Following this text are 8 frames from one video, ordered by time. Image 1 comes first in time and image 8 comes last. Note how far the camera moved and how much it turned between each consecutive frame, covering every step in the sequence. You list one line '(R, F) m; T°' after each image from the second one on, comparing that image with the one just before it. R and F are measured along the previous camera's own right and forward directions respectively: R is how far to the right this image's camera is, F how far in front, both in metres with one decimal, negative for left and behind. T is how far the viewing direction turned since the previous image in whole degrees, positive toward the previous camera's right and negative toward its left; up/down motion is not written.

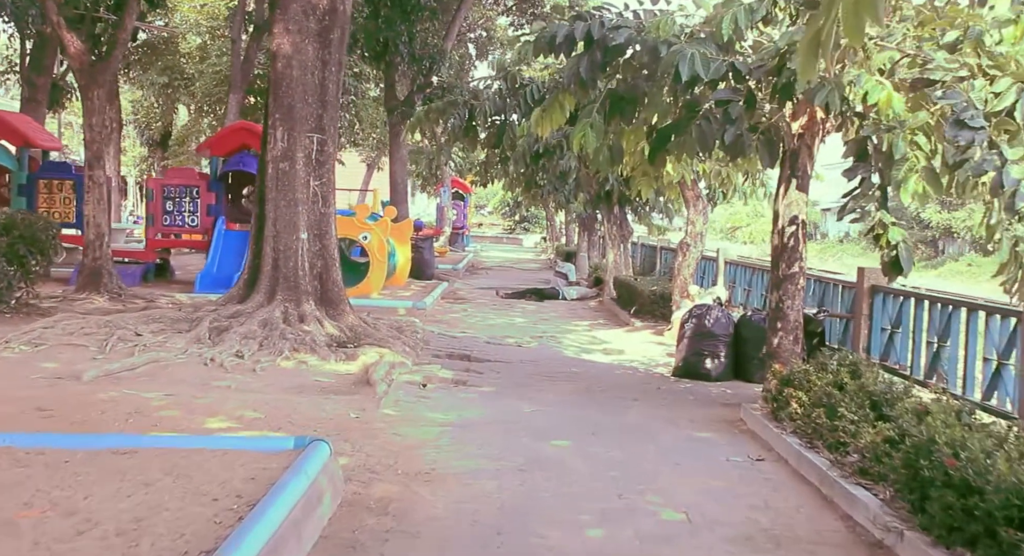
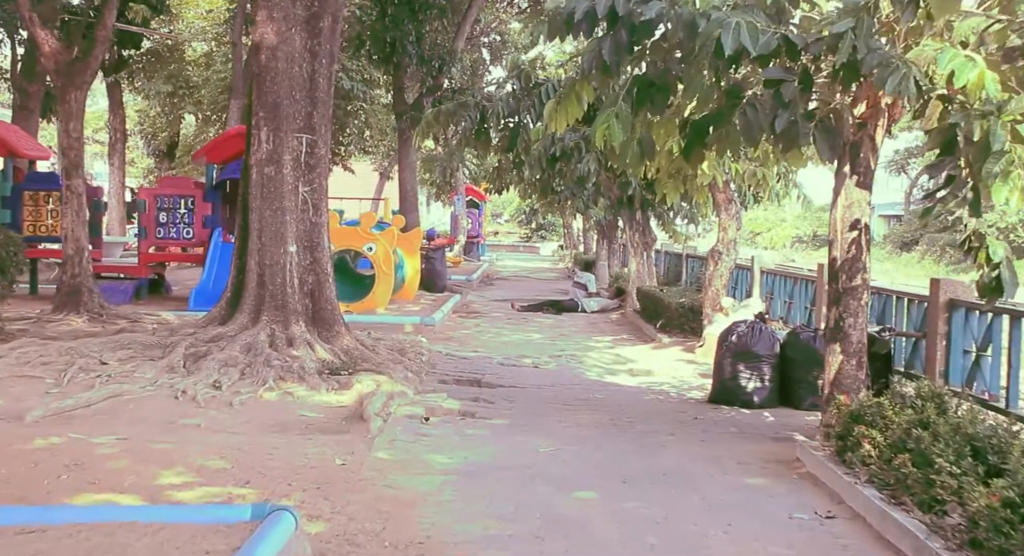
(0.0, +1.0) m; -1°
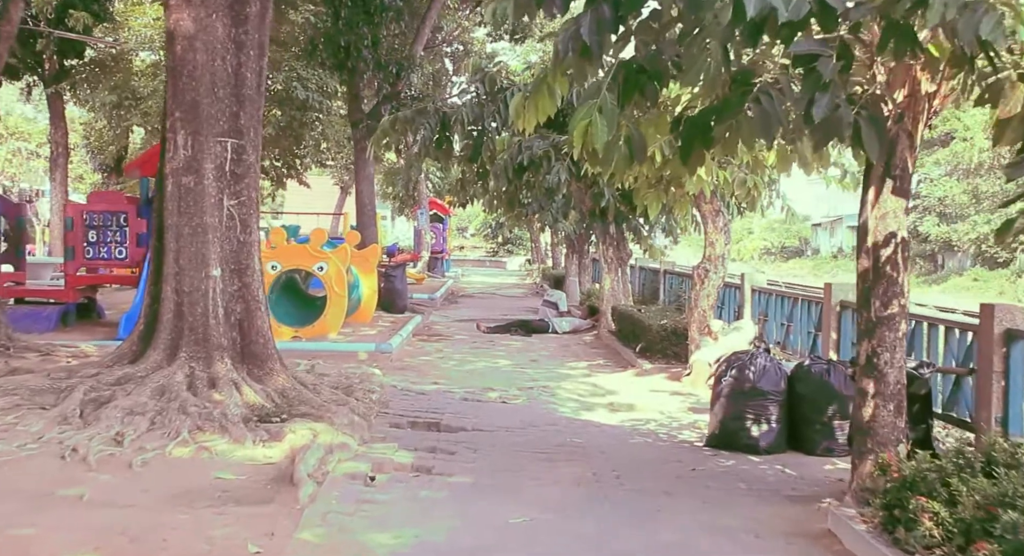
(0.0, +1.1) m; +2°
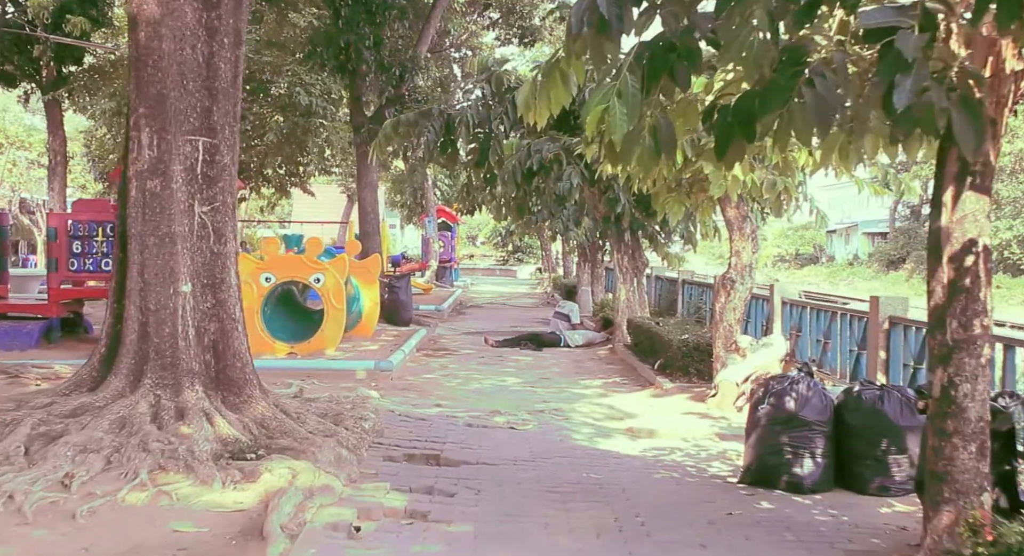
(0.0, +0.8) m; -1°
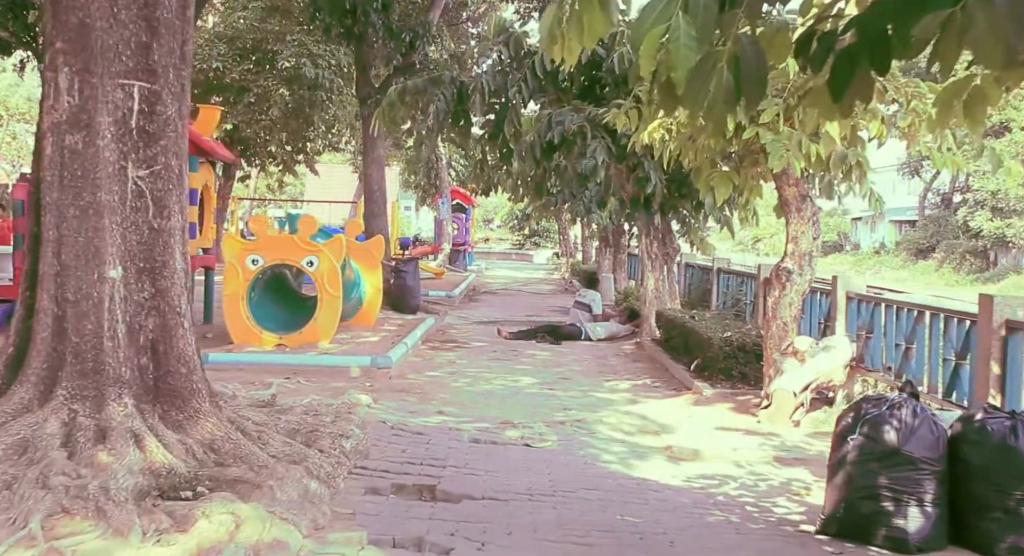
(0.0, +1.3) m; -1°
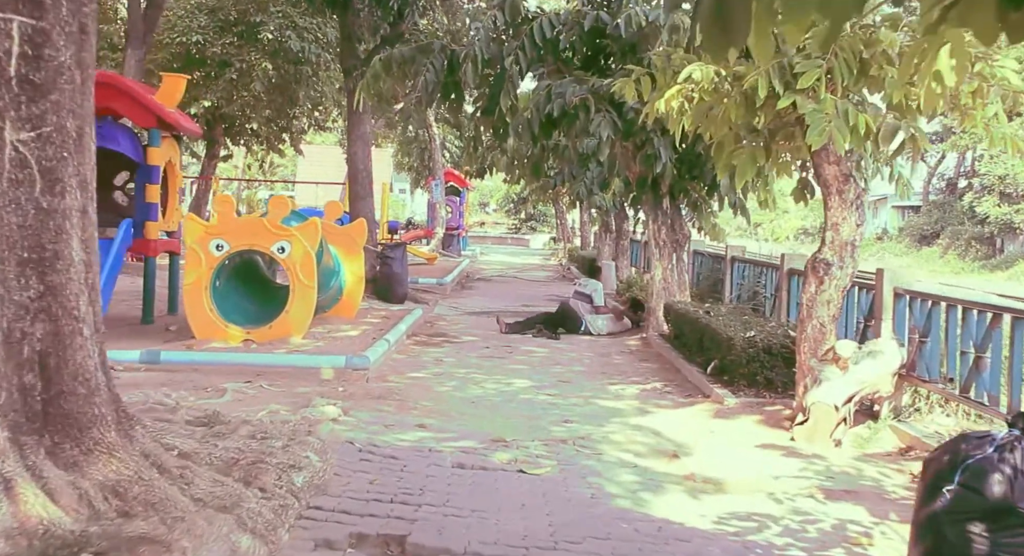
(0.0, +1.1) m; 0°
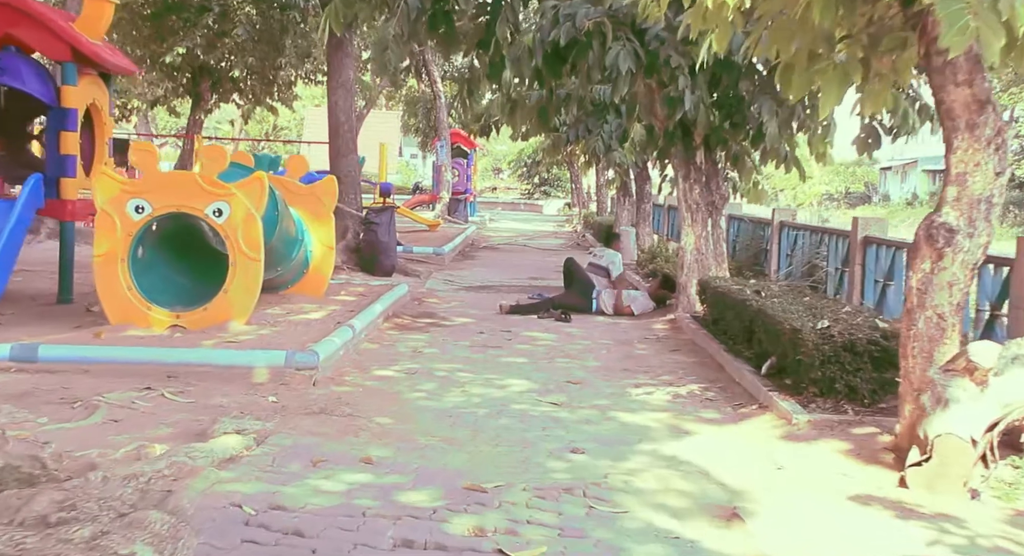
(+0.2, +1.9) m; -1°
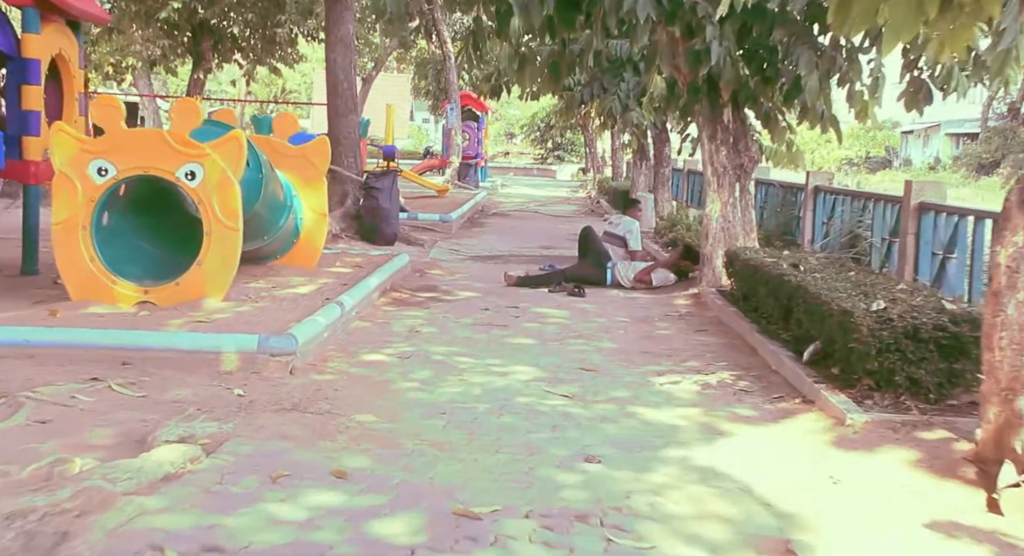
(0.0, +0.8) m; -1°
